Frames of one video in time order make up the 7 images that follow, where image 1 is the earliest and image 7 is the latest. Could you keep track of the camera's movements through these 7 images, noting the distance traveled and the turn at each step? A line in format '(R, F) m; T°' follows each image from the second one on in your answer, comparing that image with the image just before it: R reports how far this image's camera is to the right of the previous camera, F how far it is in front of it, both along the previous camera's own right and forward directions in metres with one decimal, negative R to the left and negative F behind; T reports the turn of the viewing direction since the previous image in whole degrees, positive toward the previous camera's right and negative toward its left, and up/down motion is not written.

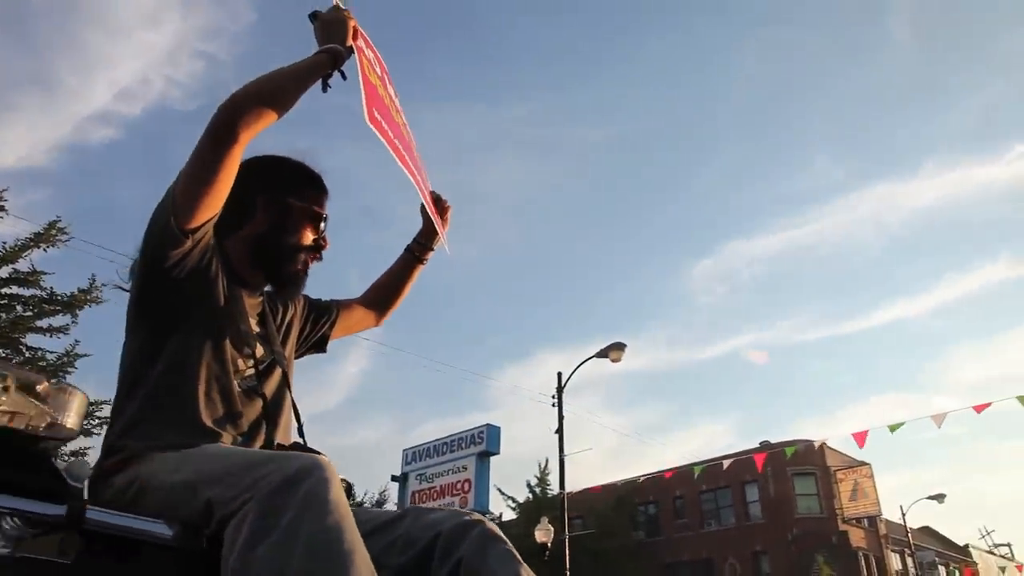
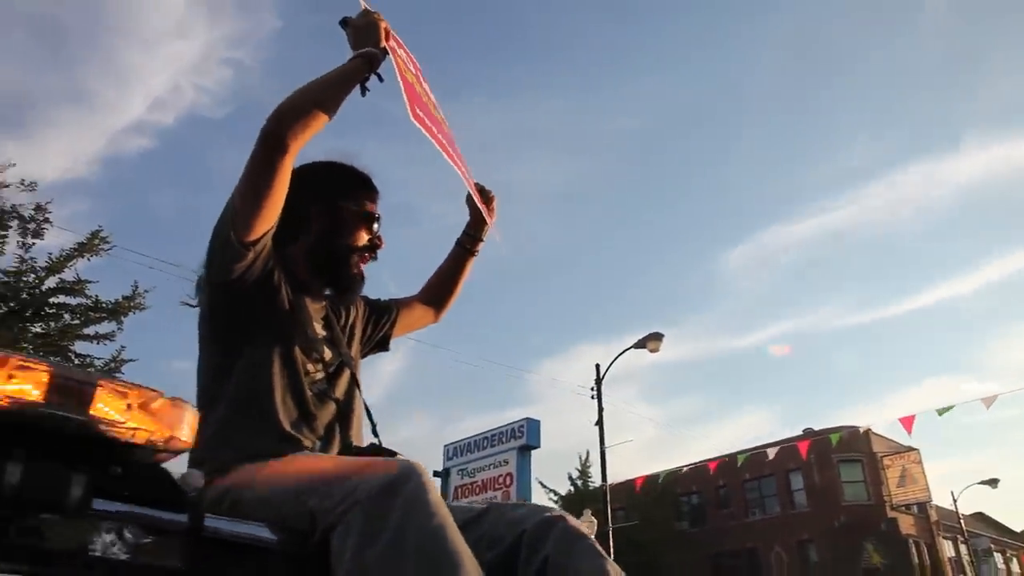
(-0.2, -0.1) m; -3°
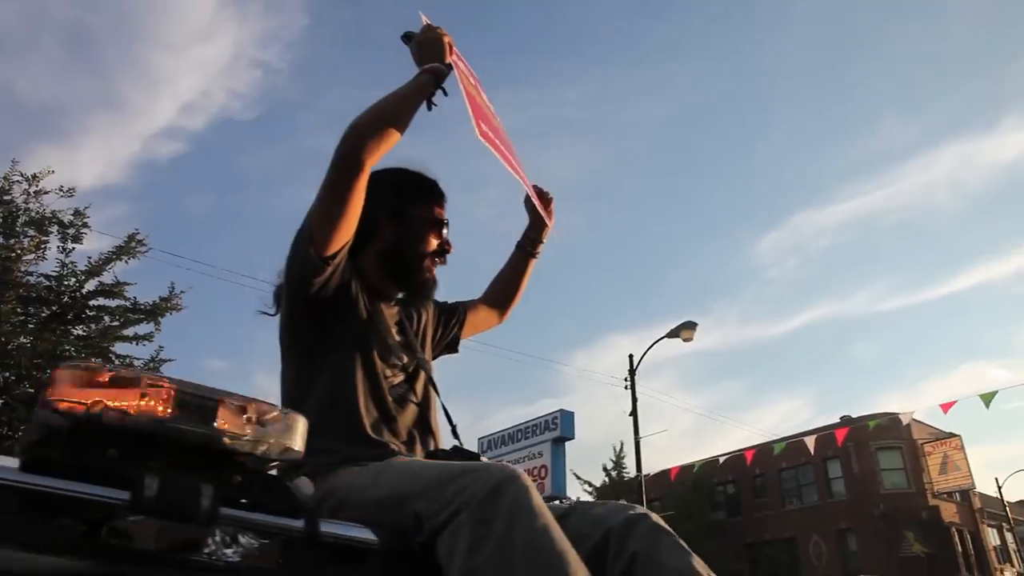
(-0.2, -0.1) m; -2°
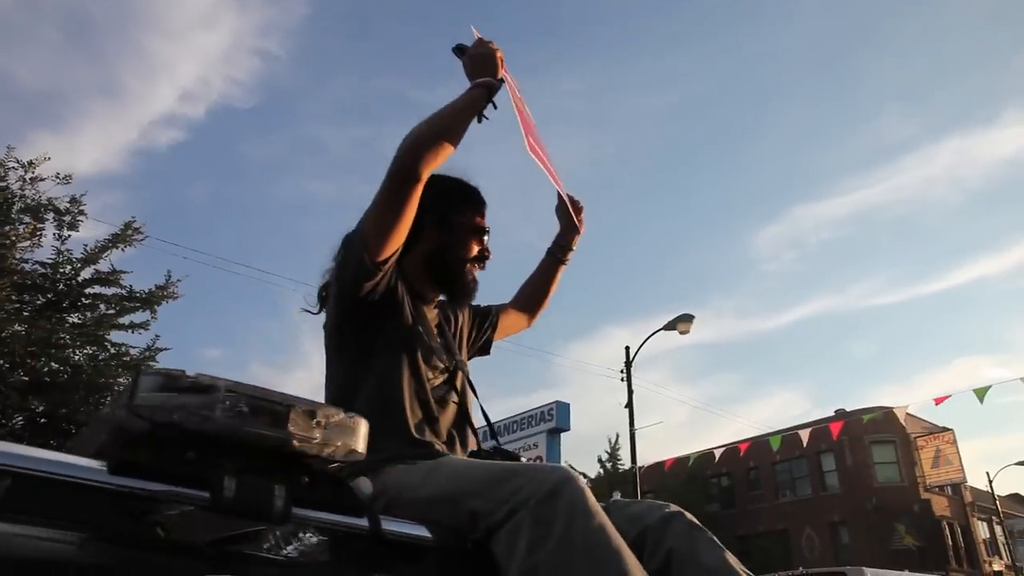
(-0.3, -0.2) m; 0°
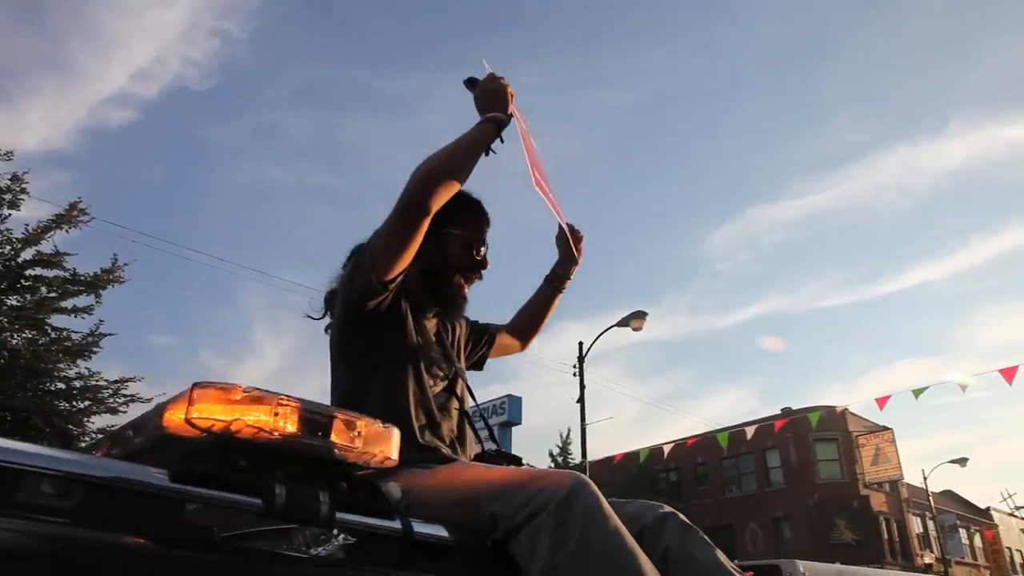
(-0.3, -0.3) m; +3°
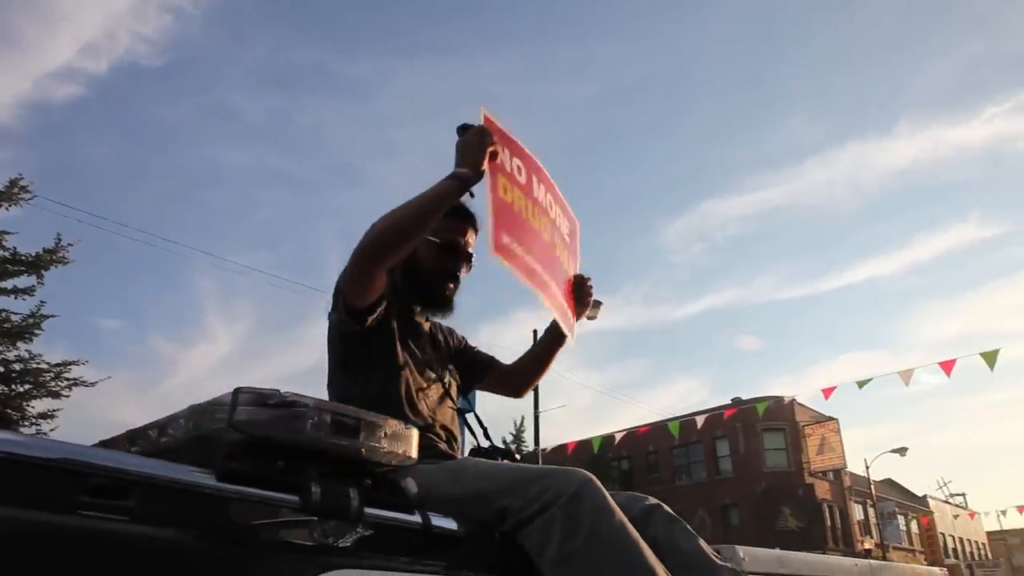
(-0.3, -0.3) m; +3°
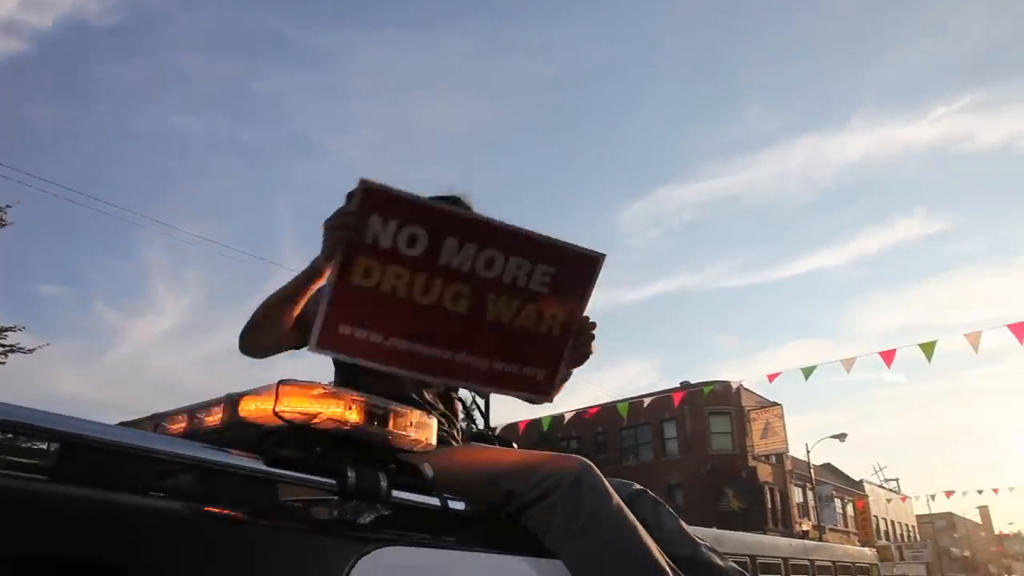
(-0.3, -0.4) m; +3°
